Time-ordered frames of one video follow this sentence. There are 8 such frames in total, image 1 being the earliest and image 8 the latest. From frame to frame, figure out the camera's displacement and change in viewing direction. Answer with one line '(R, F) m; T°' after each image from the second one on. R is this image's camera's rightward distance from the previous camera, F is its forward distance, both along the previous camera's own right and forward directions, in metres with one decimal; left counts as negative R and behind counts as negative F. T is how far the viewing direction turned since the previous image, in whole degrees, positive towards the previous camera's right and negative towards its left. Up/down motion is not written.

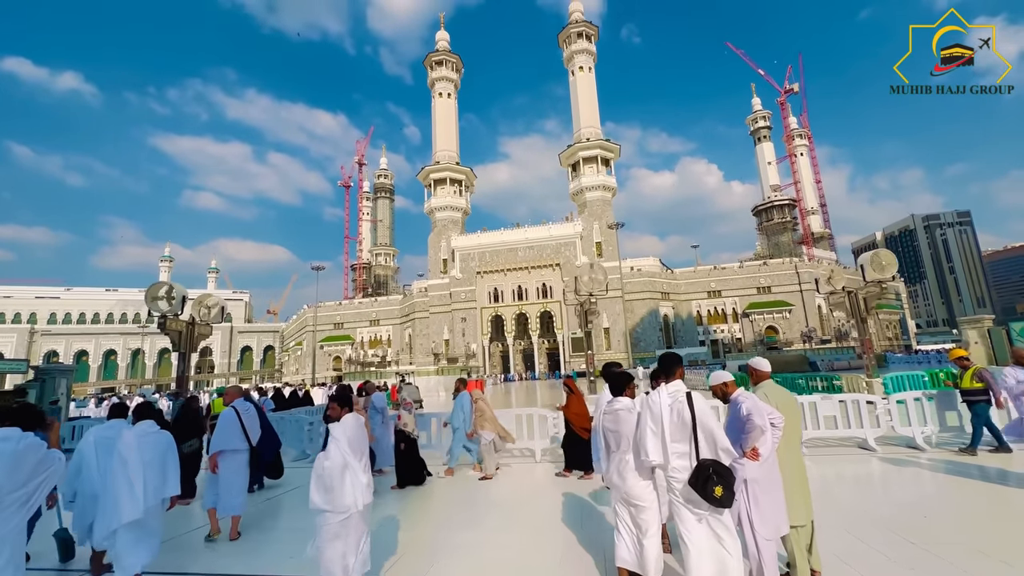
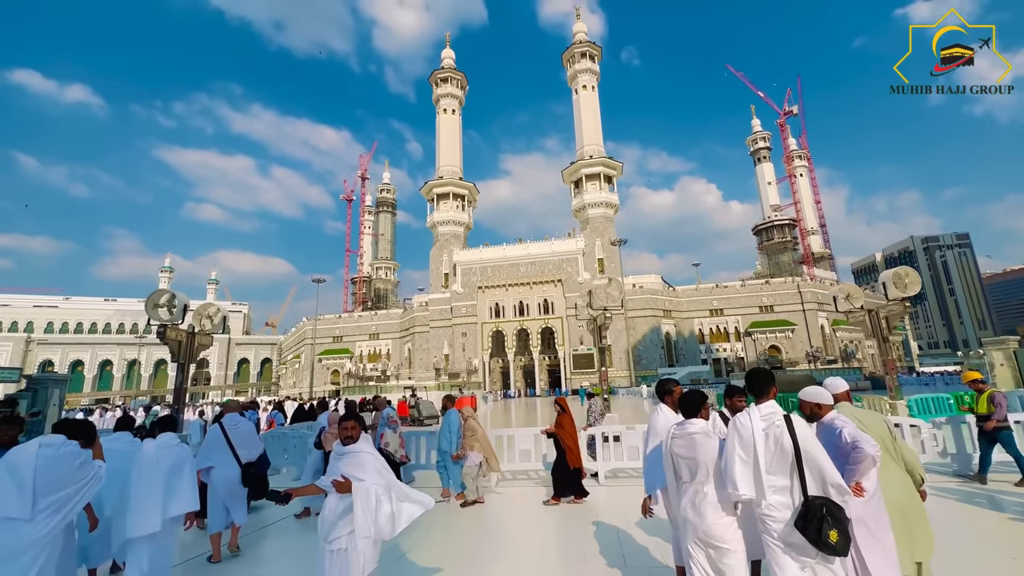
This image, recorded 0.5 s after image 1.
(-0.3, +0.3) m; 0°
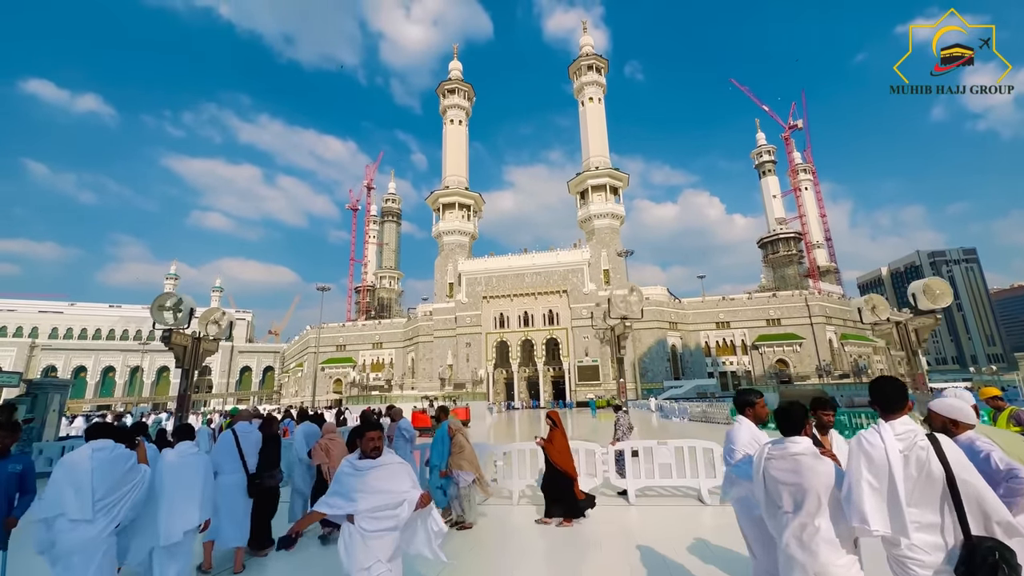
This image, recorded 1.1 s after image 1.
(-0.3, +0.3) m; 0°
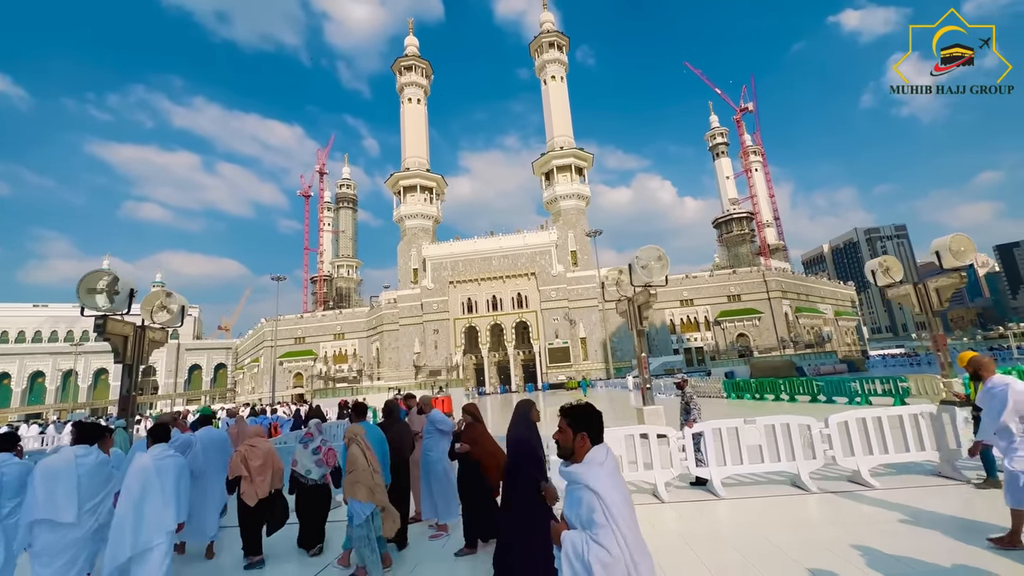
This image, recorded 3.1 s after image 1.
(-0.8, +1.1) m; +5°
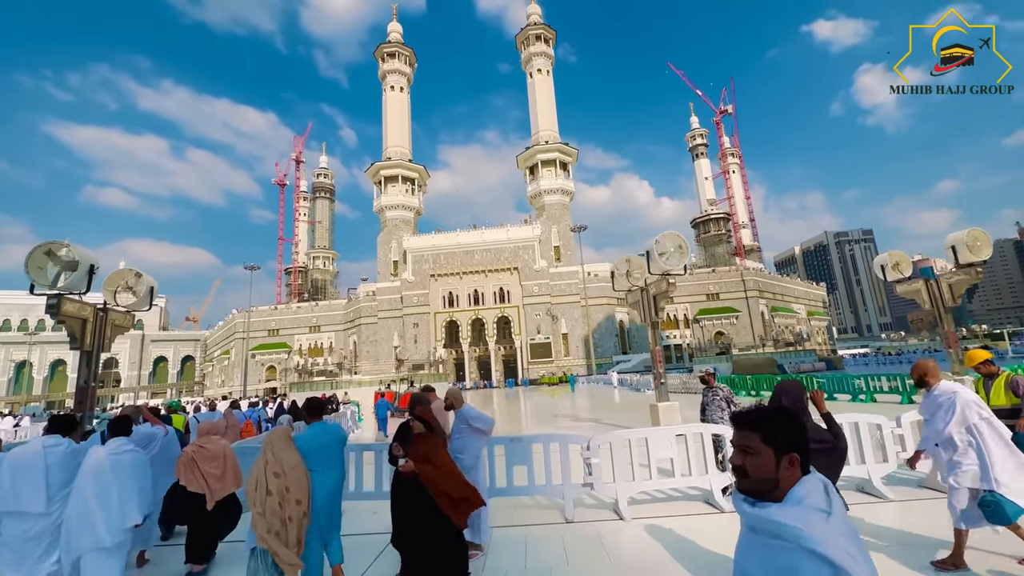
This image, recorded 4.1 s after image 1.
(-0.5, +0.6) m; +3°
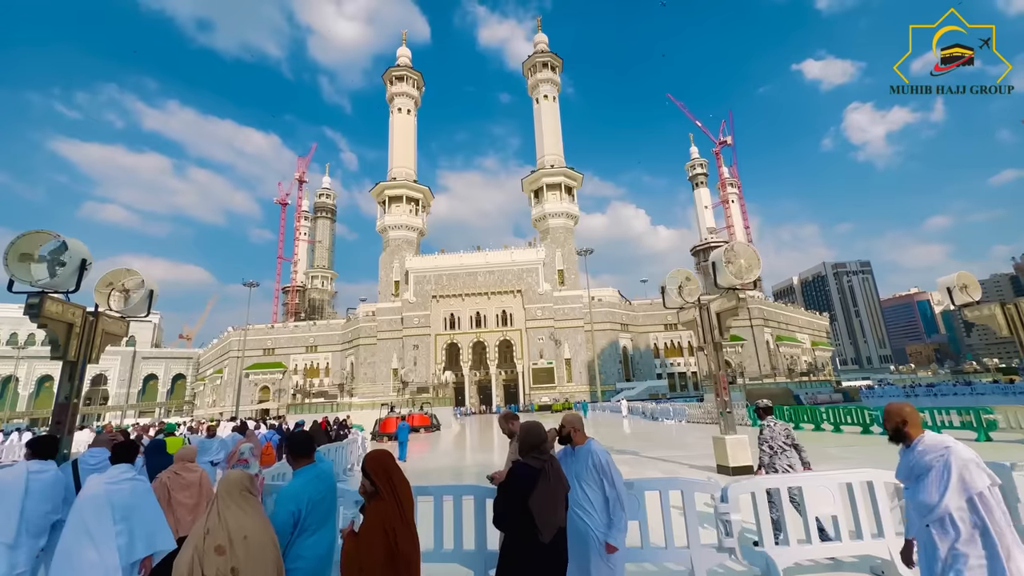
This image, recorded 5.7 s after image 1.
(-0.7, +0.8) m; 0°
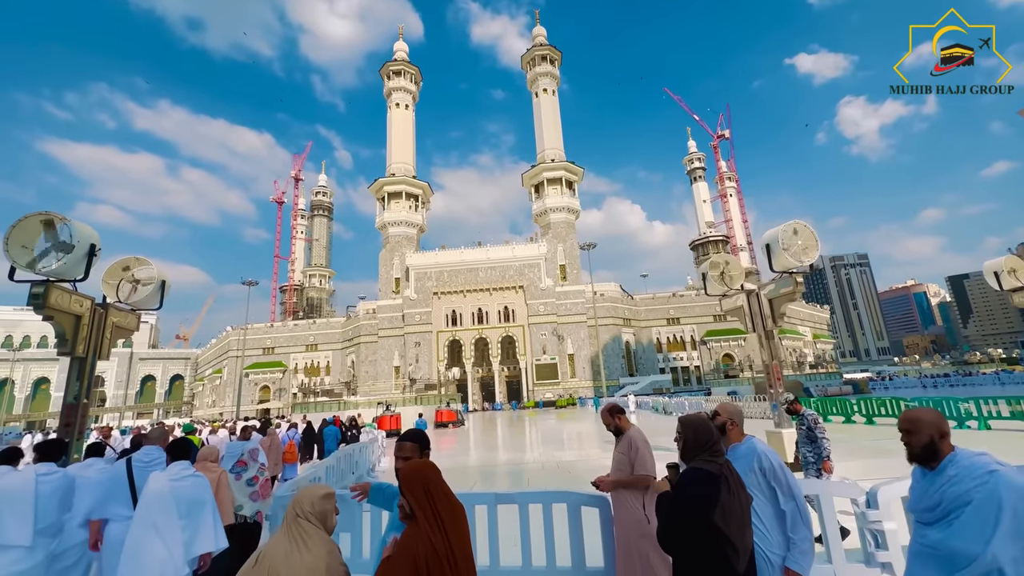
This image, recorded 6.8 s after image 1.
(-0.6, +0.4) m; 0°
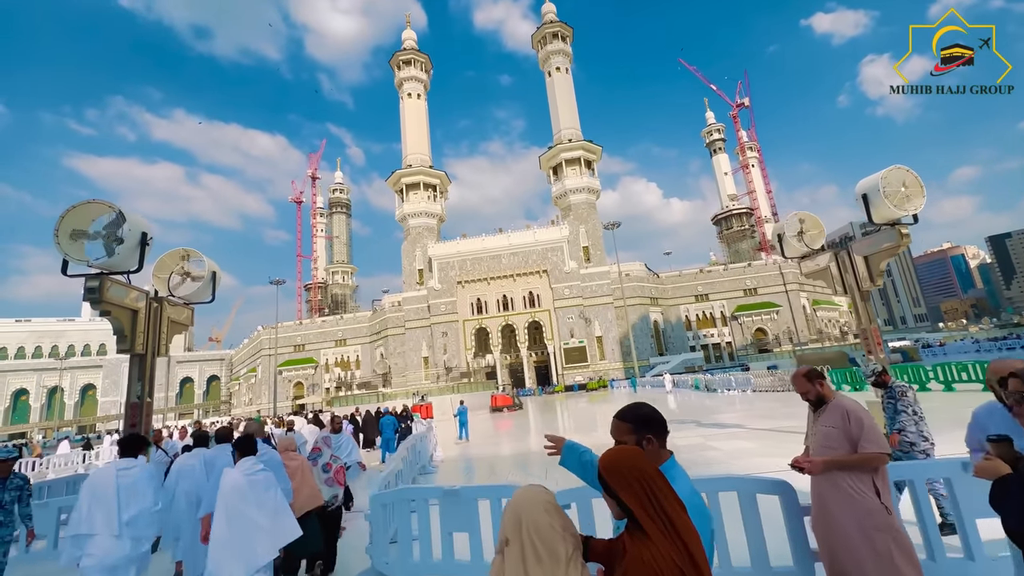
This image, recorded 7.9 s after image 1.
(-0.6, +0.4) m; -2°
